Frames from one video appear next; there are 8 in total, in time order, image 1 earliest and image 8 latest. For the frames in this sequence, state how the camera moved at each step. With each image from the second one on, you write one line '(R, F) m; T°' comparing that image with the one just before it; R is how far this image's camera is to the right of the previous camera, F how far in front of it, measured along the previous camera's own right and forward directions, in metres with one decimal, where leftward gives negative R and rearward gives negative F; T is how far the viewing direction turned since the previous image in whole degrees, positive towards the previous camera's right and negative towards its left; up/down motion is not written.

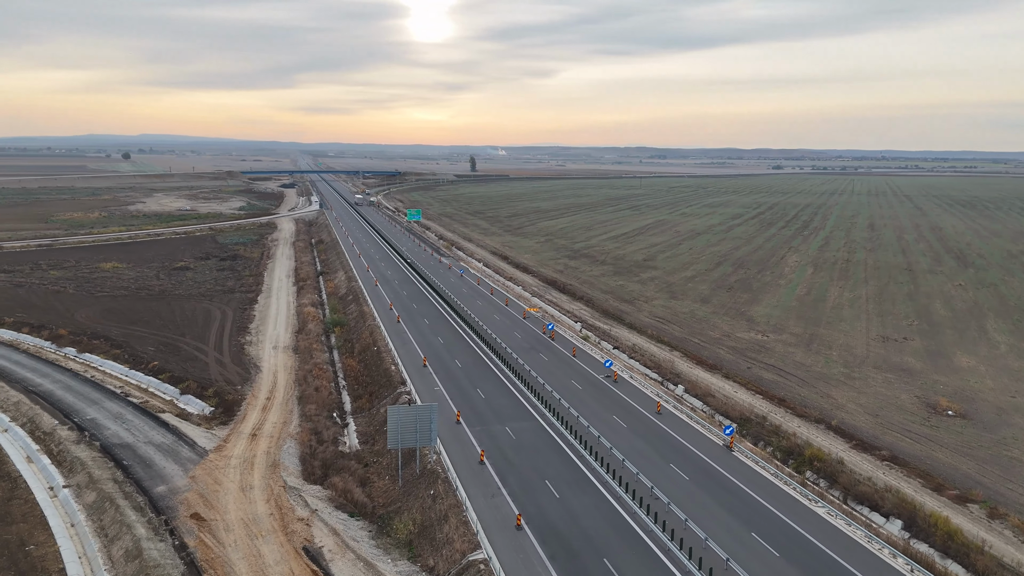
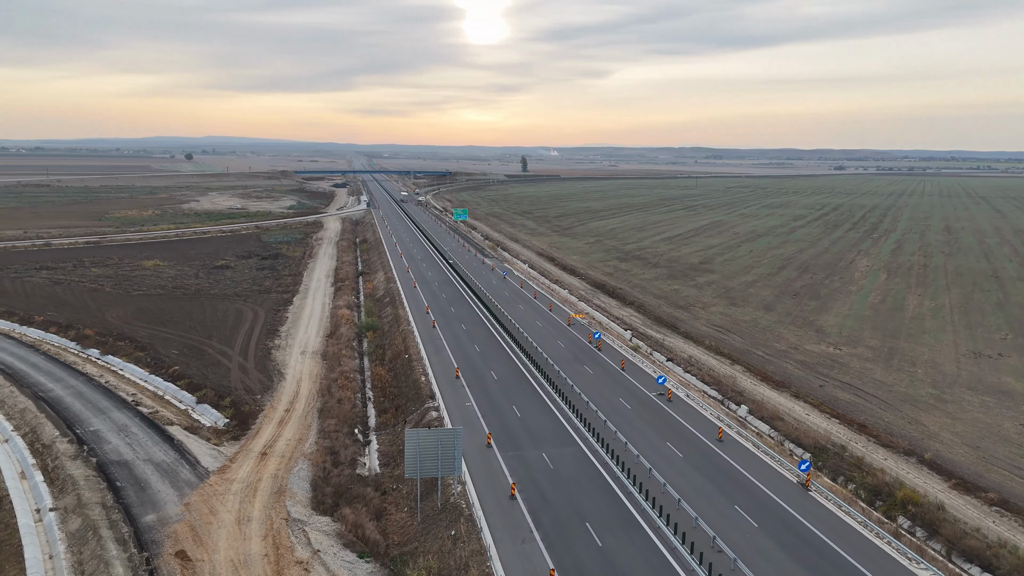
(+0.5, +4.2) m; -4°
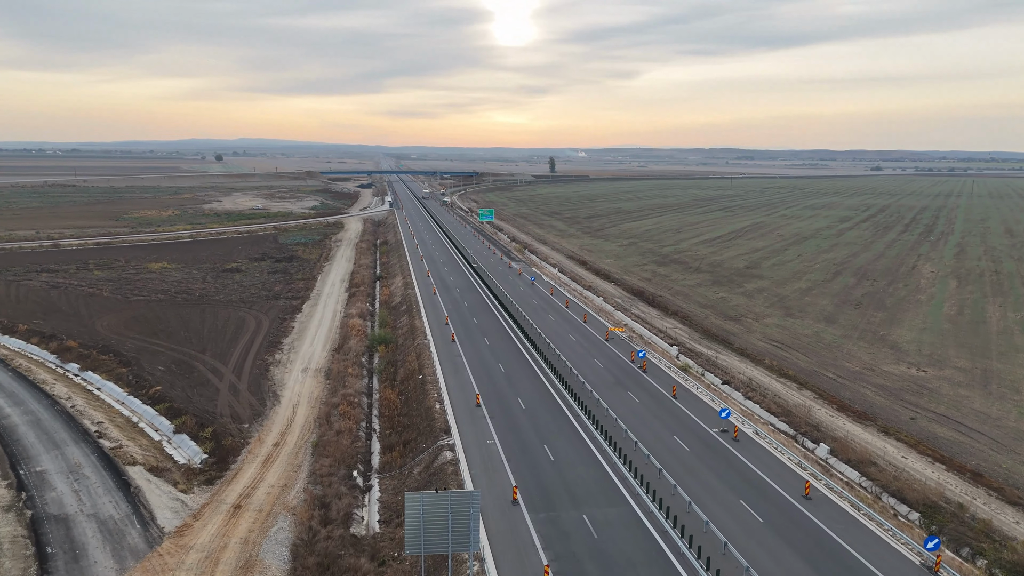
(-0.2, +6.2) m; -2°
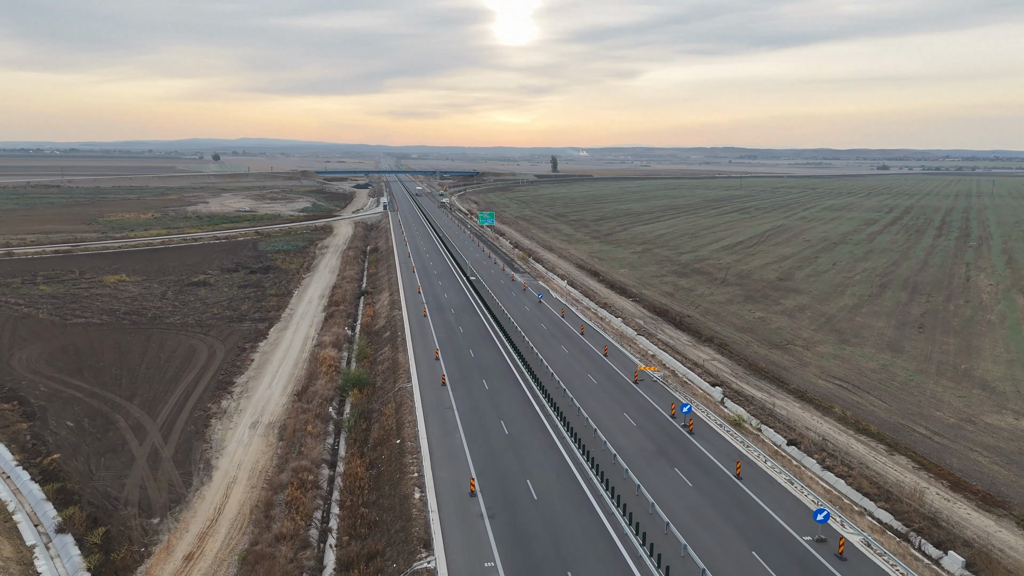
(-0.2, +9.1) m; 0°
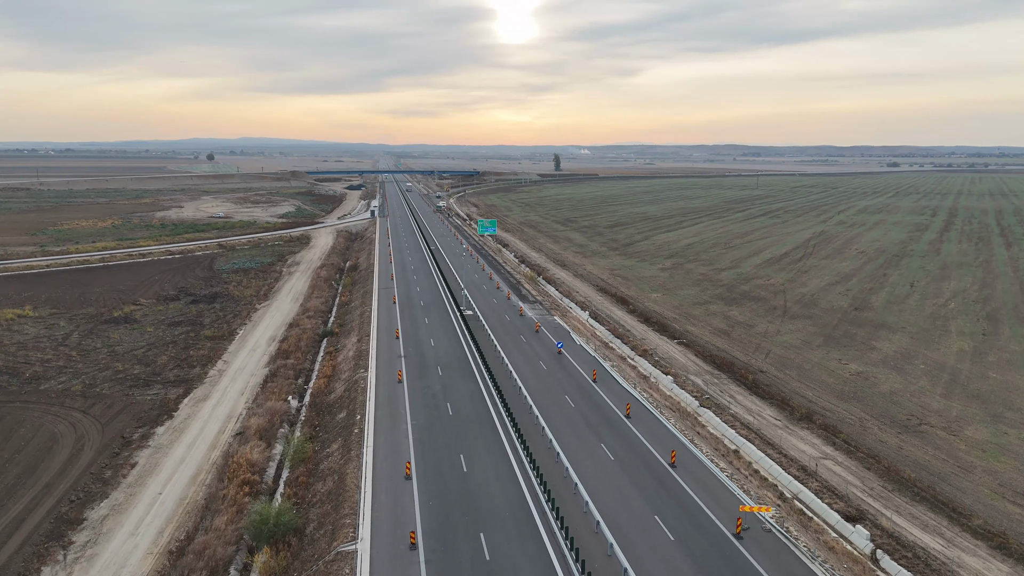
(-0.5, +14.8) m; 0°
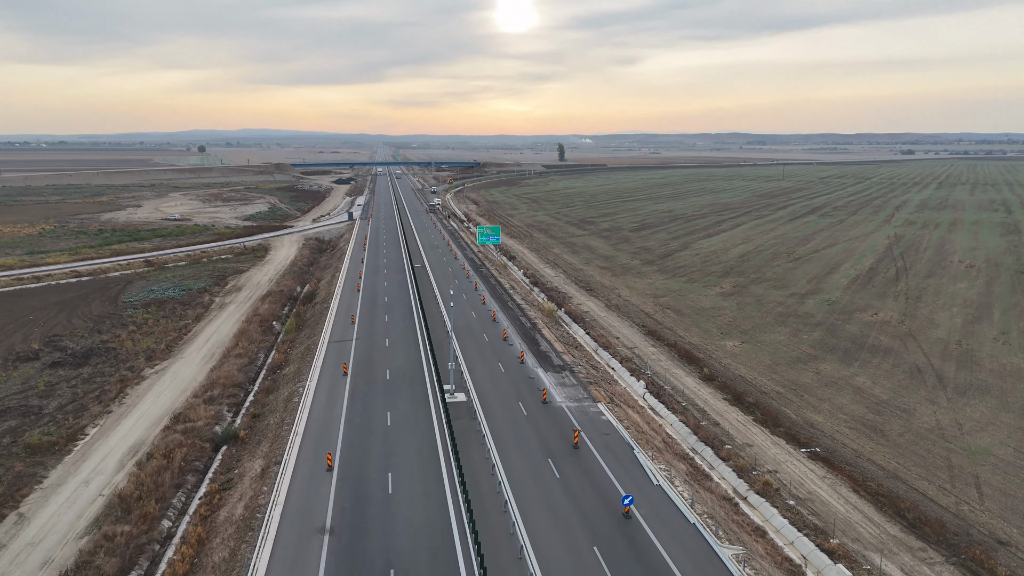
(-0.7, +19.3) m; 0°
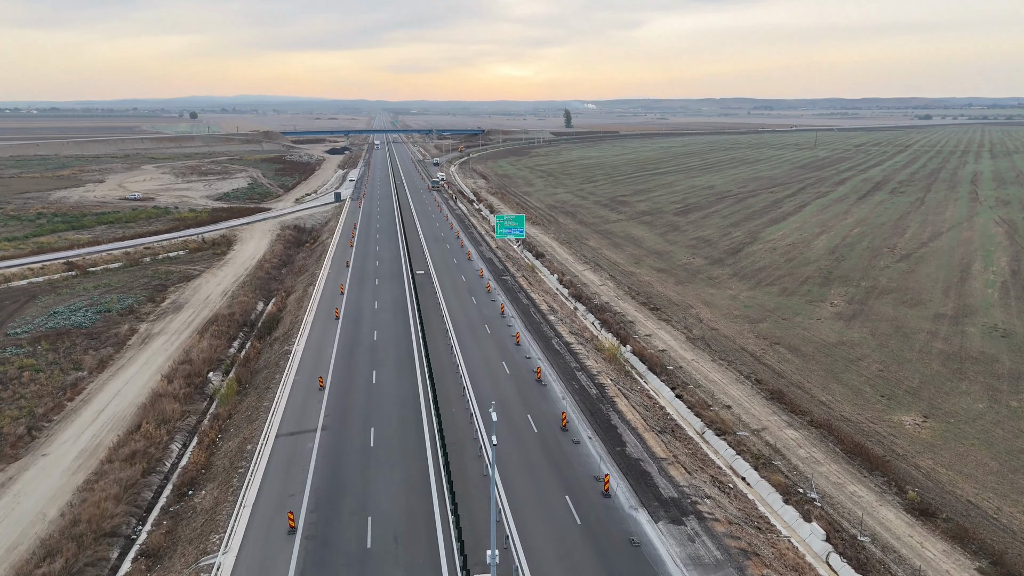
(-2.2, +16.0) m; 0°
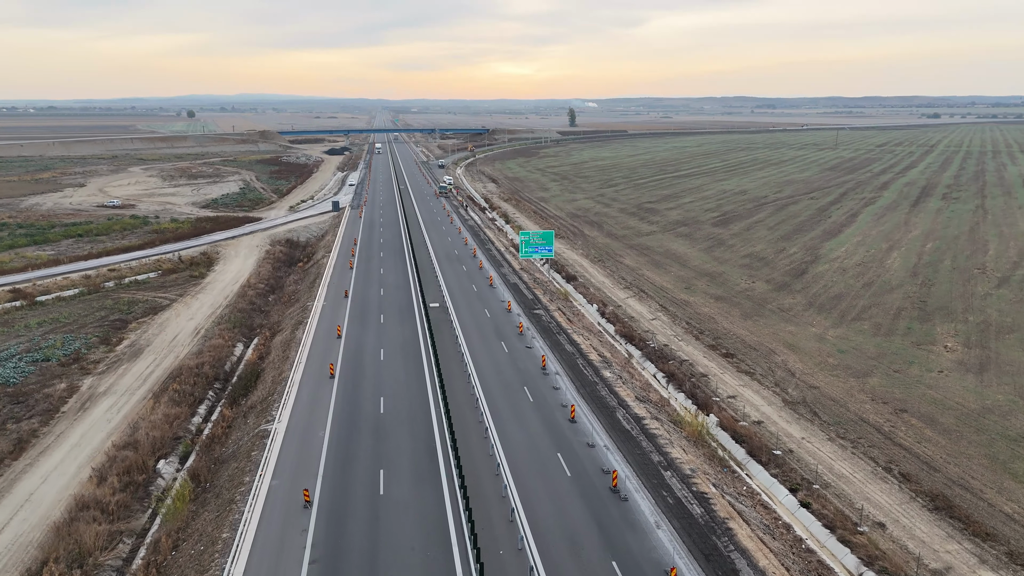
(-1.9, +8.6) m; 0°
